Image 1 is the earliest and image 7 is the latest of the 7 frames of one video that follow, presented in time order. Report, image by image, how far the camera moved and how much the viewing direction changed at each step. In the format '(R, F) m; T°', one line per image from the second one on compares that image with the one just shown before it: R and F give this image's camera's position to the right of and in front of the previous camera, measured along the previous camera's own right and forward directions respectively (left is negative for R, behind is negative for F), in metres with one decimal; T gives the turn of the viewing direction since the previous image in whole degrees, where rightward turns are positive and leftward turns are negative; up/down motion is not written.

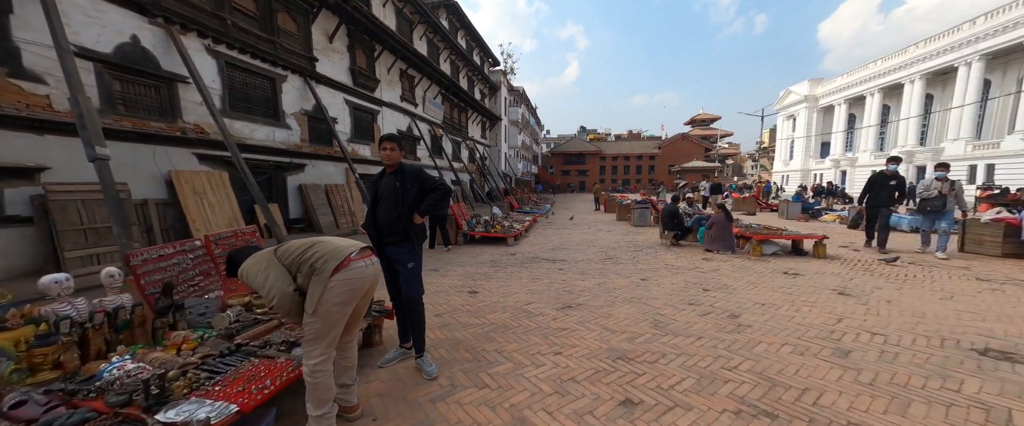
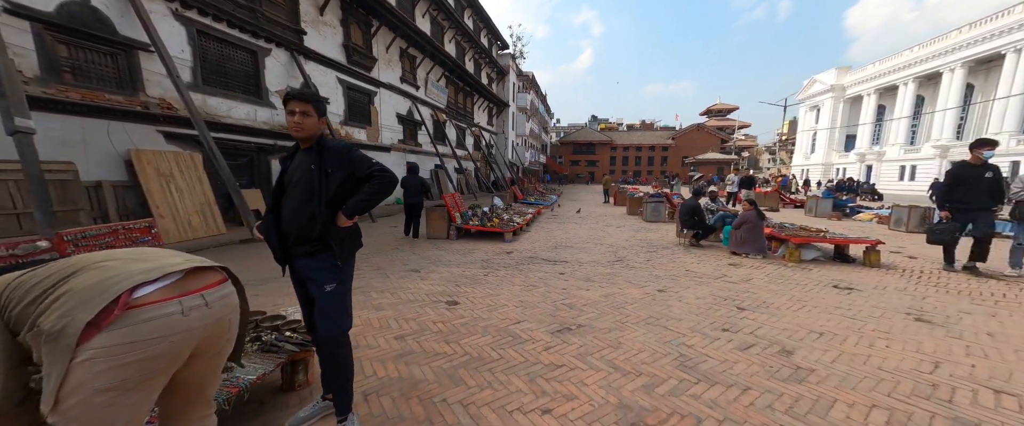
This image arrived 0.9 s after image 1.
(+0.2, +1.0) m; -1°
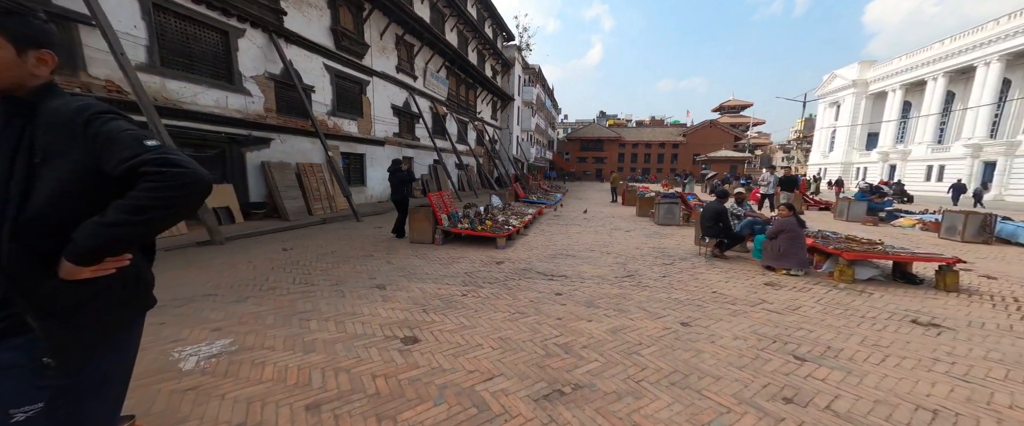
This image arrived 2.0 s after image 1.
(+0.2, +1.1) m; -1°
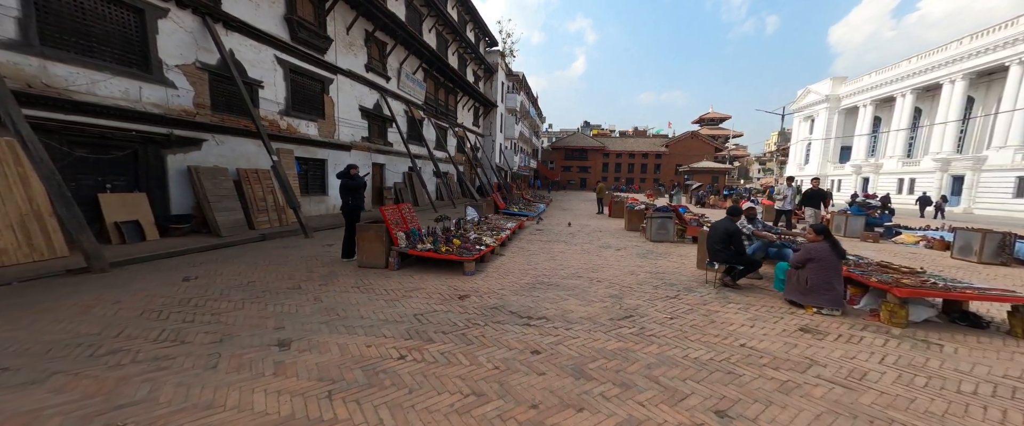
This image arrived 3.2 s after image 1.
(+0.2, +1.2) m; +3°
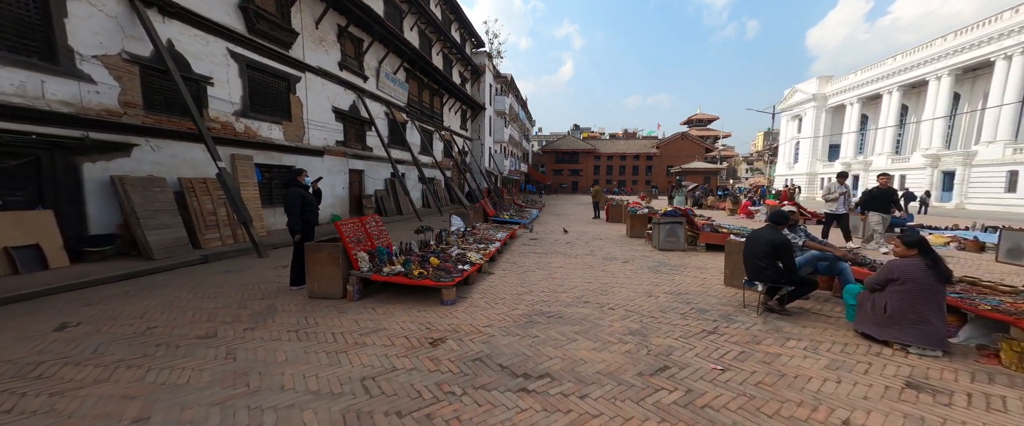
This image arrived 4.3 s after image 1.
(0.0, +1.2) m; +1°
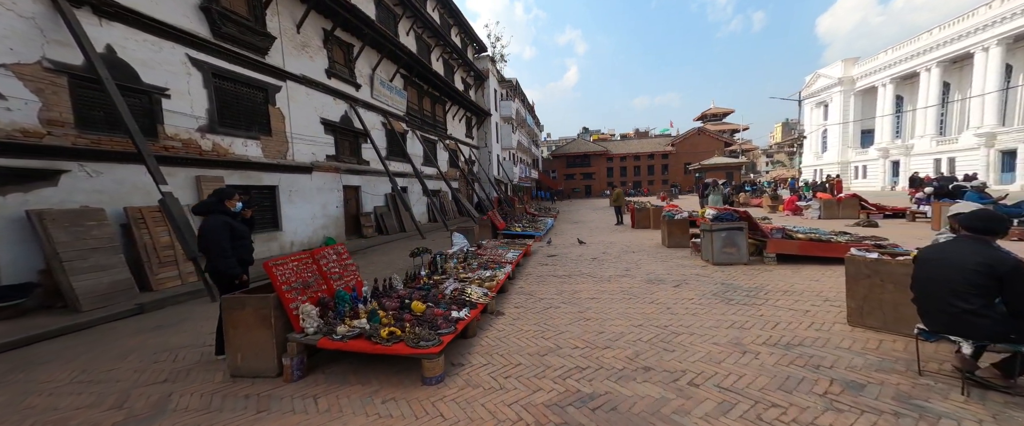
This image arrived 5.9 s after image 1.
(0.0, +1.7) m; -2°
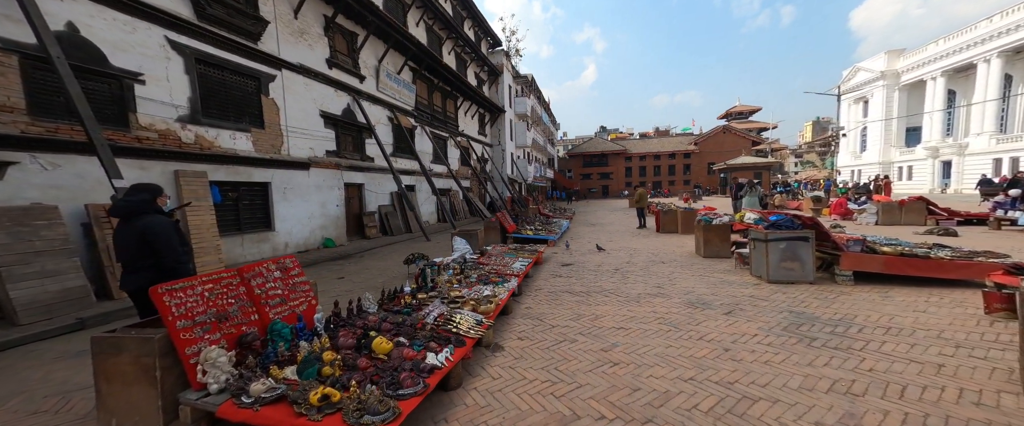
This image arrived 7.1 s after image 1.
(+0.1, +1.1) m; -3°
